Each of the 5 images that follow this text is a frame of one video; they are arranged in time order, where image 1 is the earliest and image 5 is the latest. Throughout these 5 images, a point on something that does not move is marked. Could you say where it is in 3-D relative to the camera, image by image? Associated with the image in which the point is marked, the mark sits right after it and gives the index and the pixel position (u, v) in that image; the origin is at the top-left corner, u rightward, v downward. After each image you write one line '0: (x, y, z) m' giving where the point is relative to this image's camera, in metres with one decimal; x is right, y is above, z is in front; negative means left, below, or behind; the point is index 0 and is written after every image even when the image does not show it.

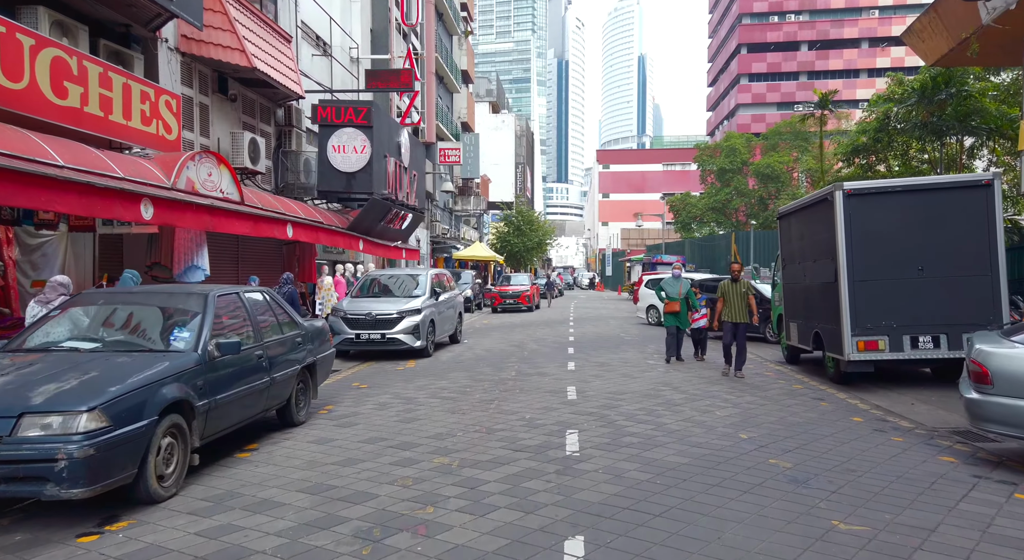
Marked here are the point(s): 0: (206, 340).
0: (-2.3, -0.5, +5.2) m
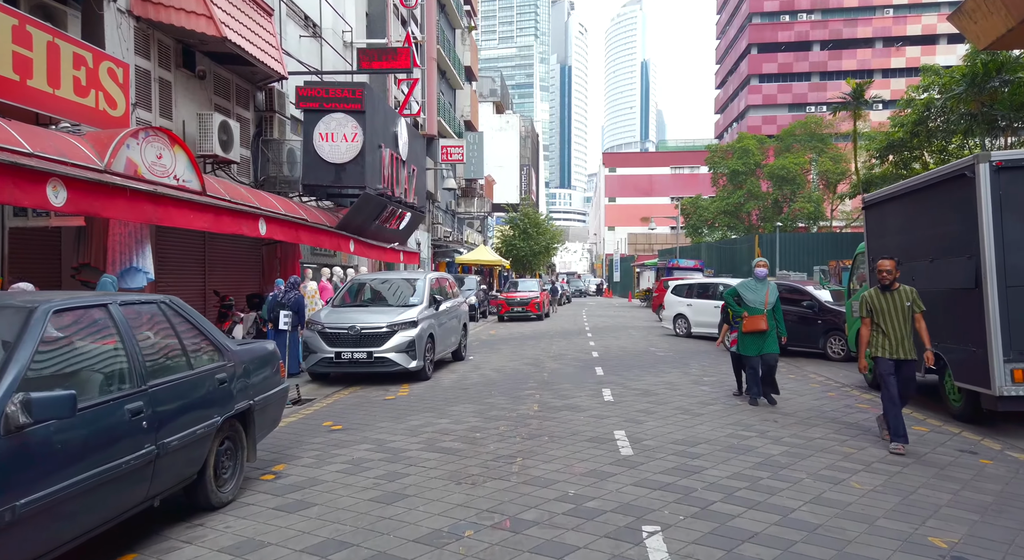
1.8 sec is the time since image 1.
0: (-2.0, -0.5, +2.8) m
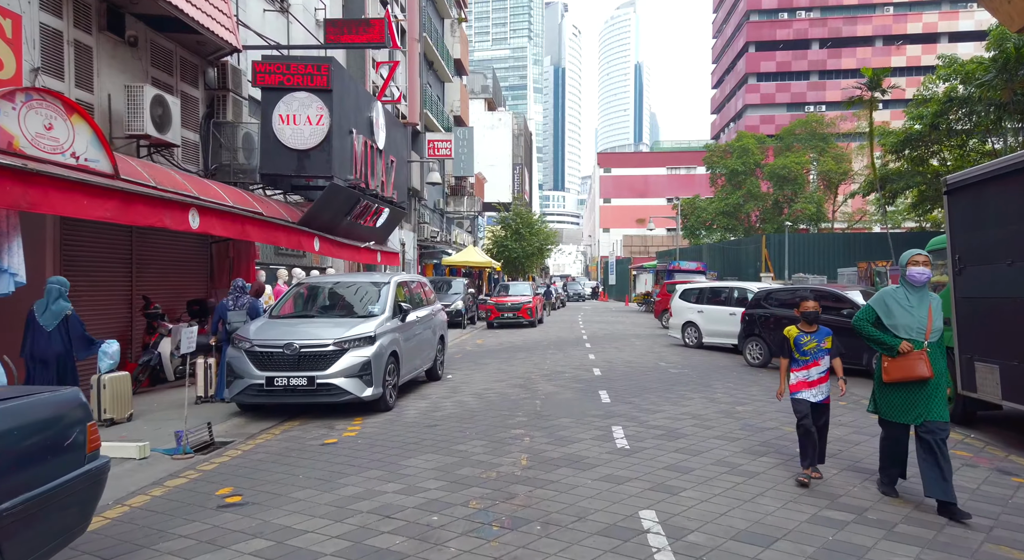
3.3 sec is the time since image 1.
0: (-2.2, -0.5, +0.7) m
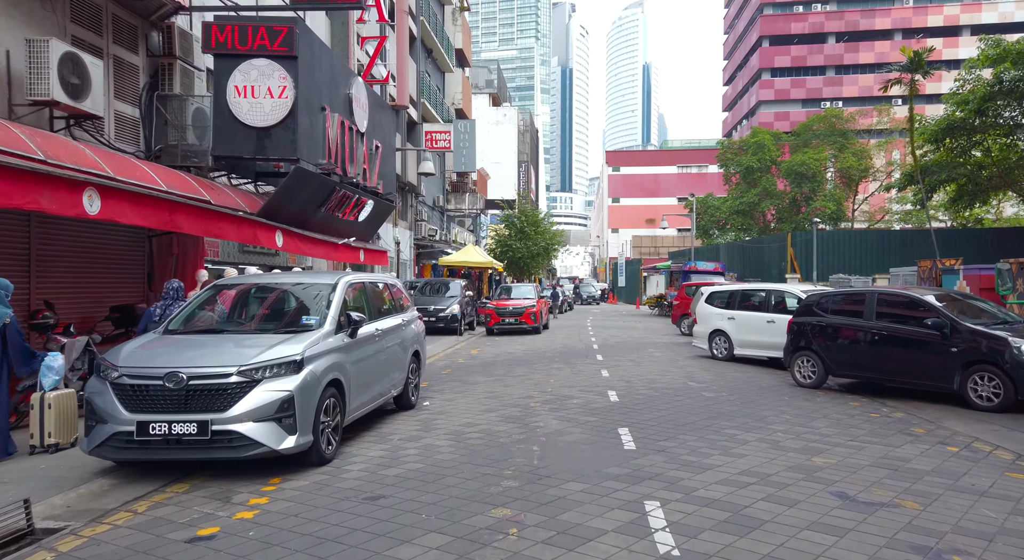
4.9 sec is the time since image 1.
0: (-2.3, -0.5, -1.6) m
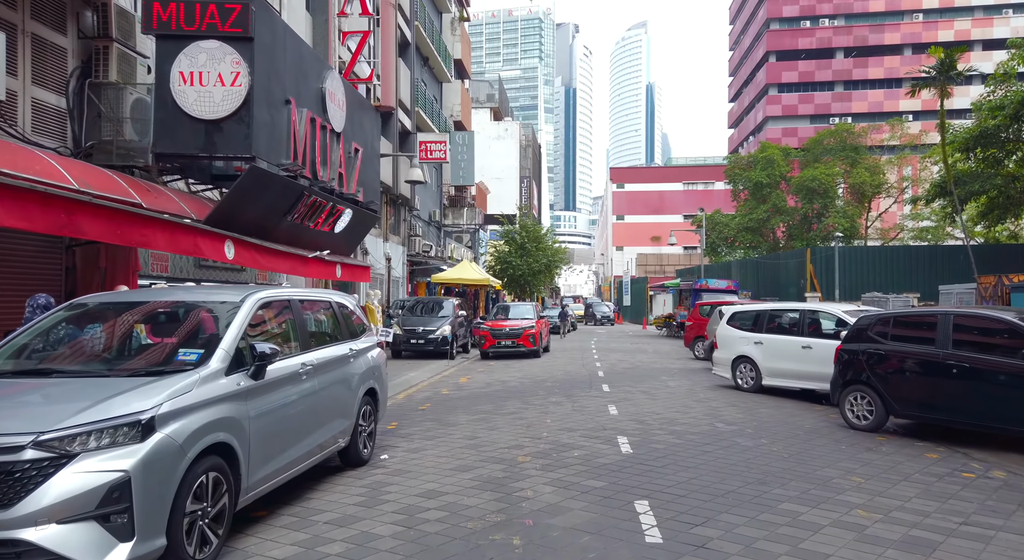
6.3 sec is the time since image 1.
0: (-2.6, -0.4, -3.5) m
